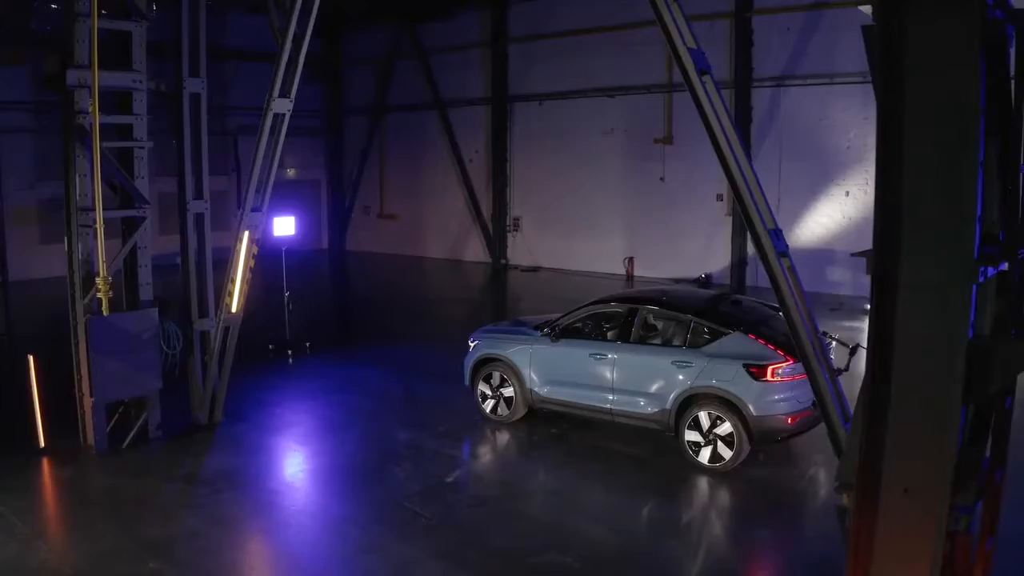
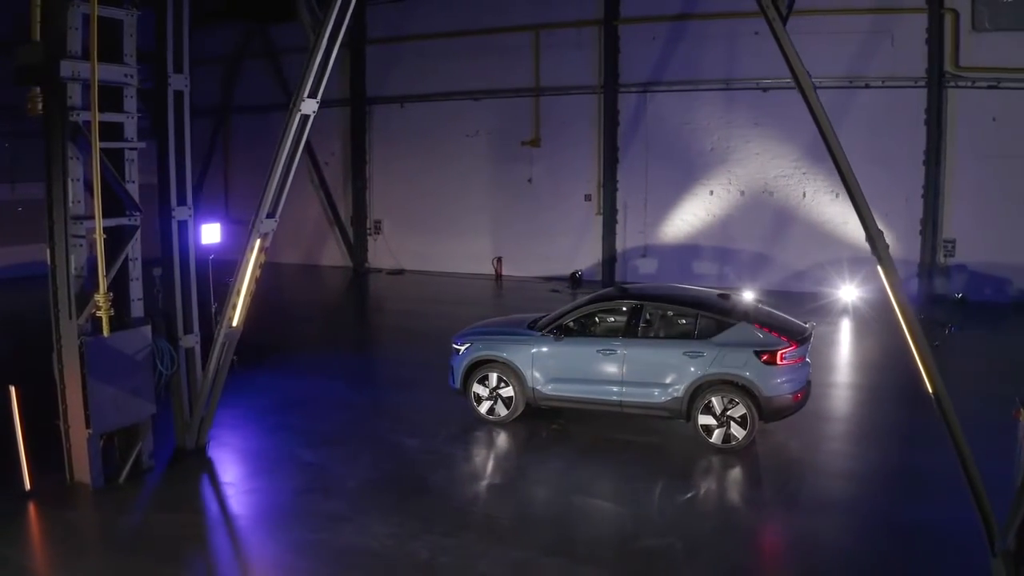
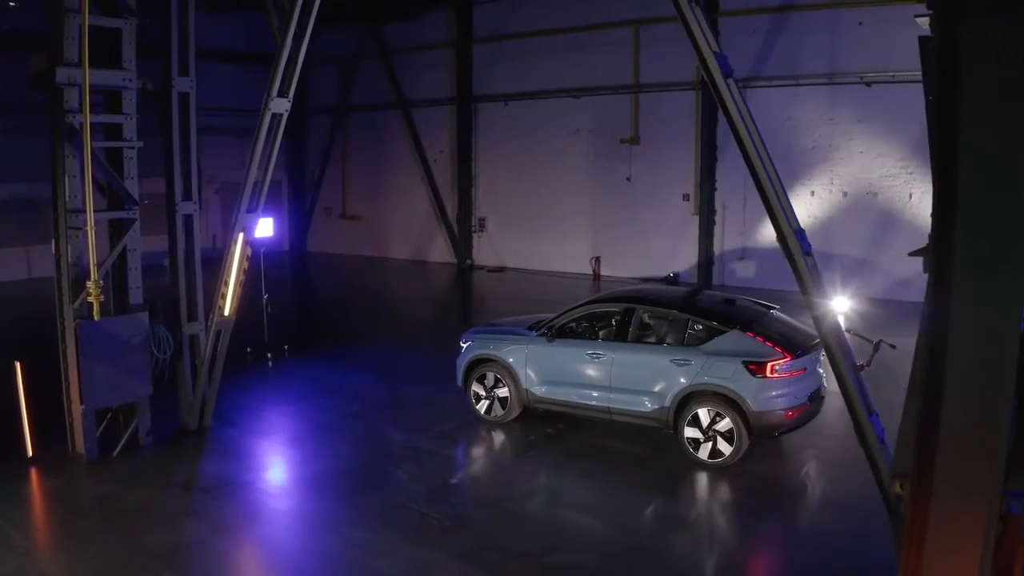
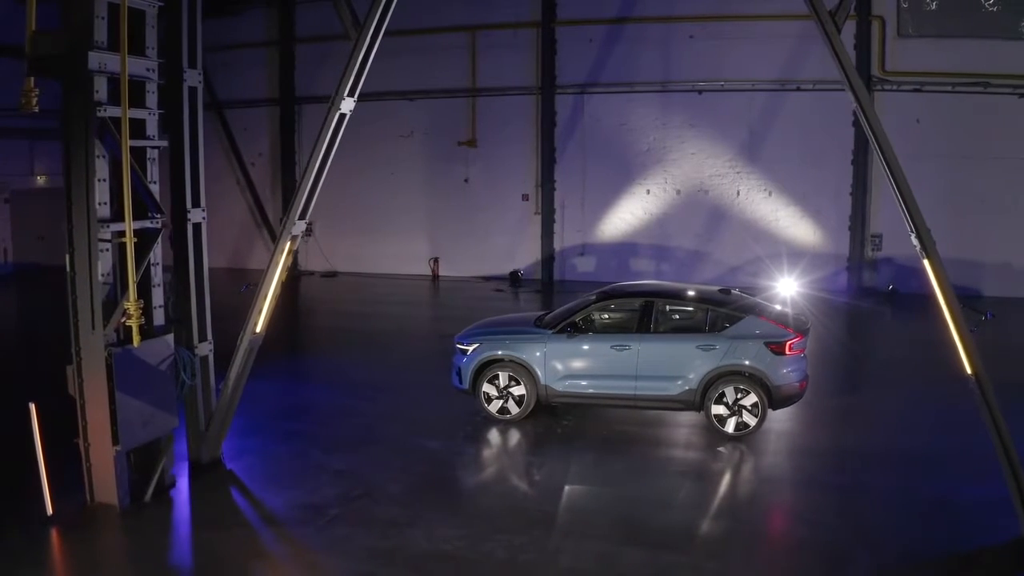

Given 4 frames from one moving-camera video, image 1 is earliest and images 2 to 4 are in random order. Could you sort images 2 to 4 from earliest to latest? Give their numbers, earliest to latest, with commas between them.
3, 2, 4
